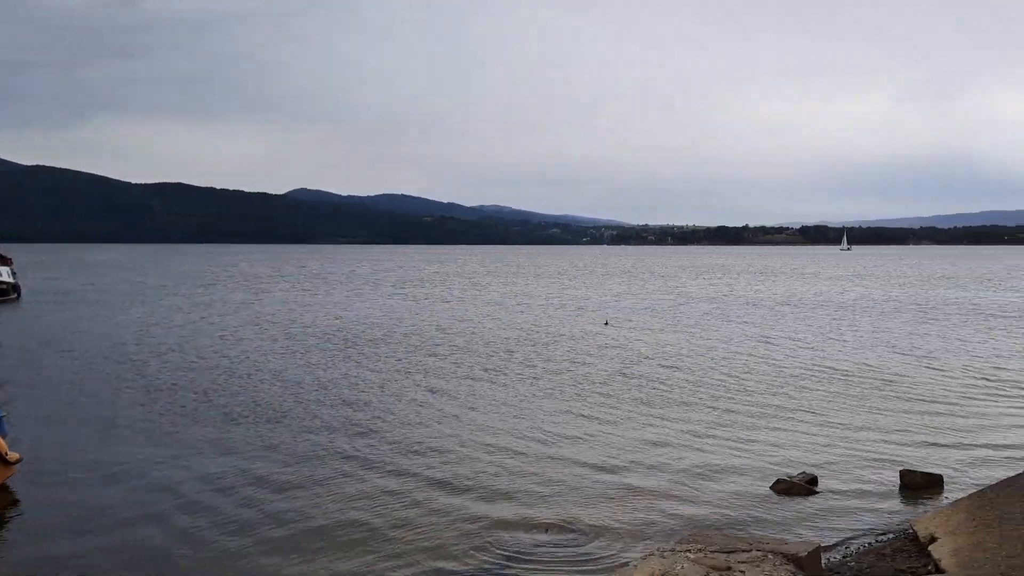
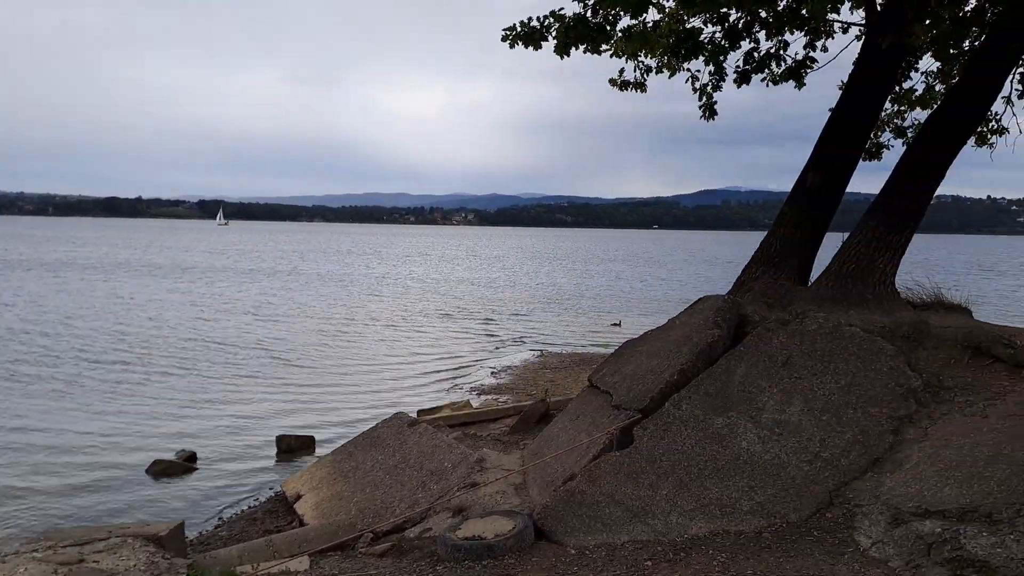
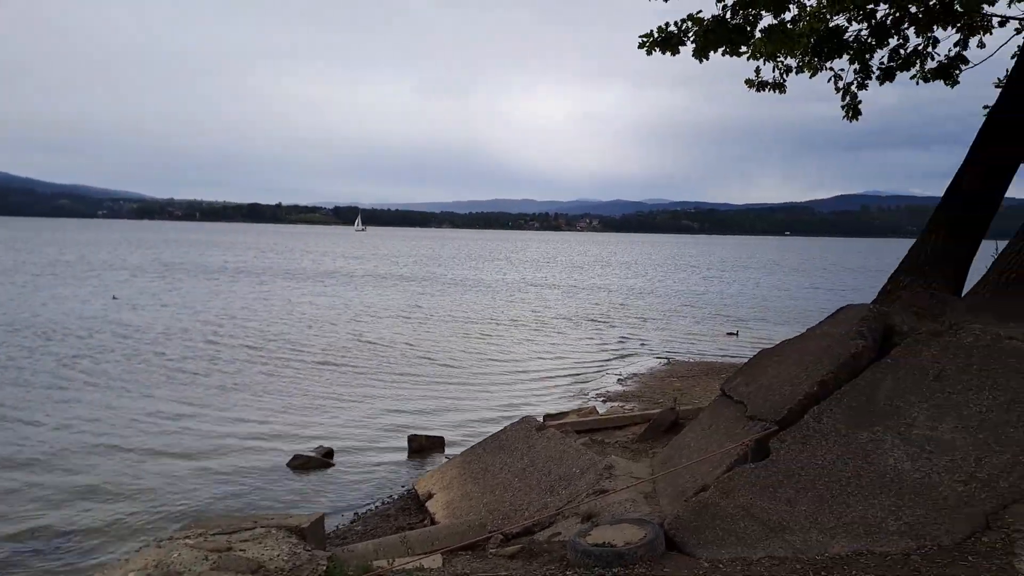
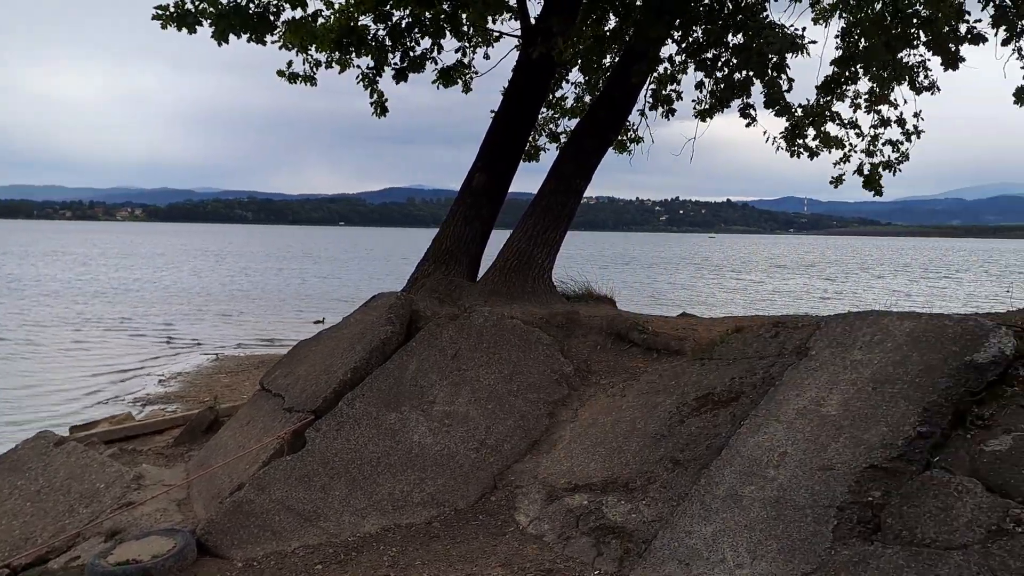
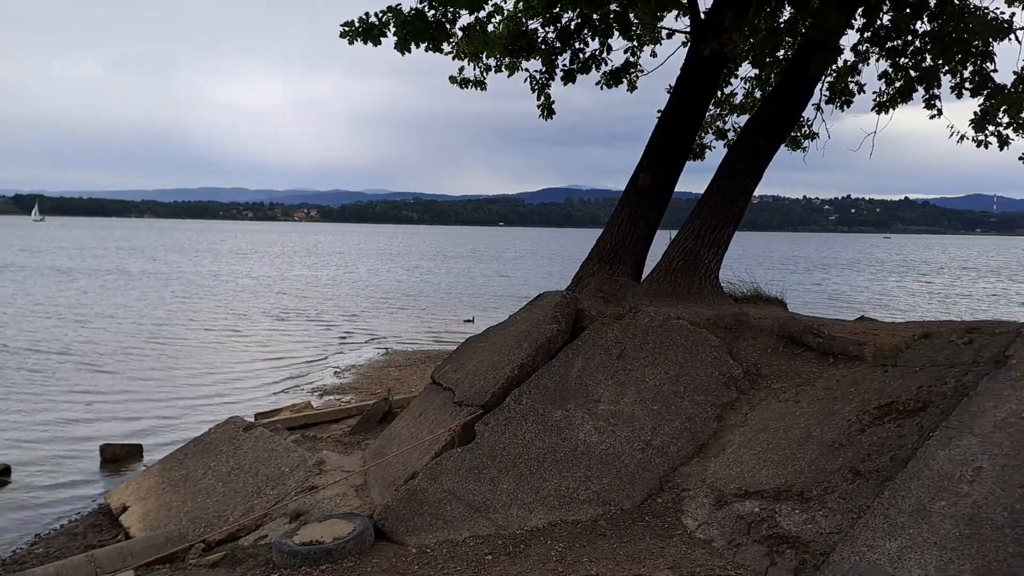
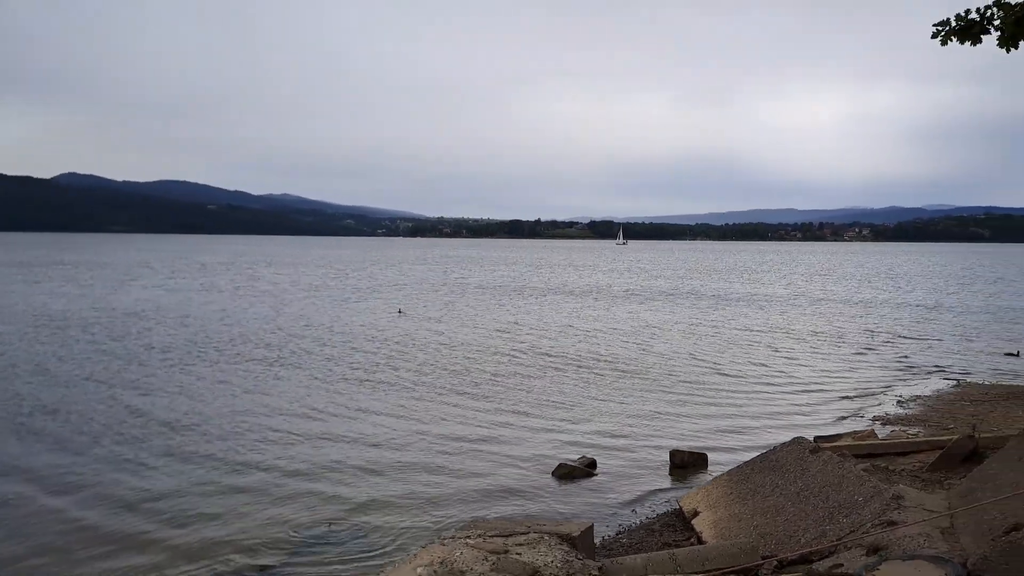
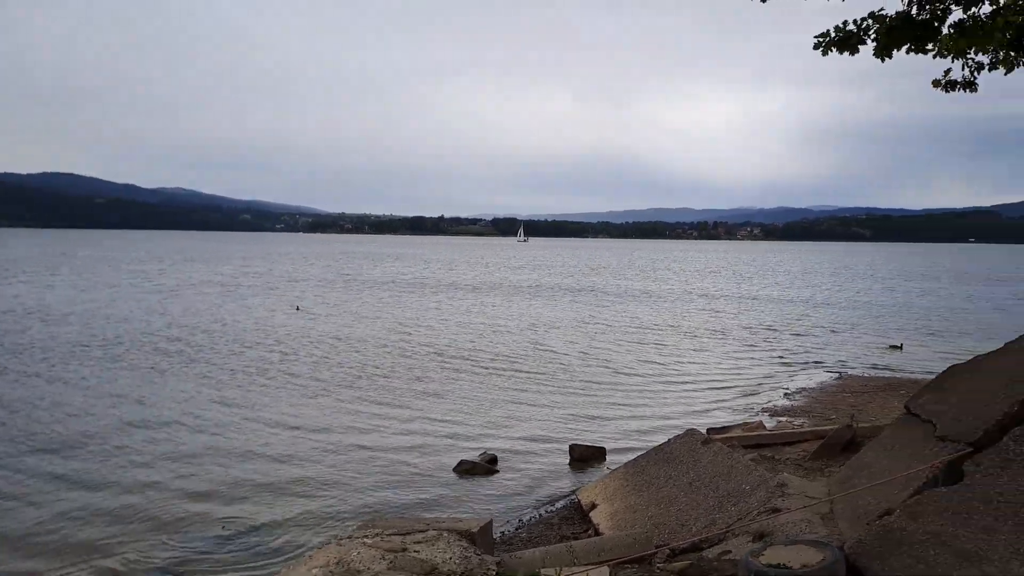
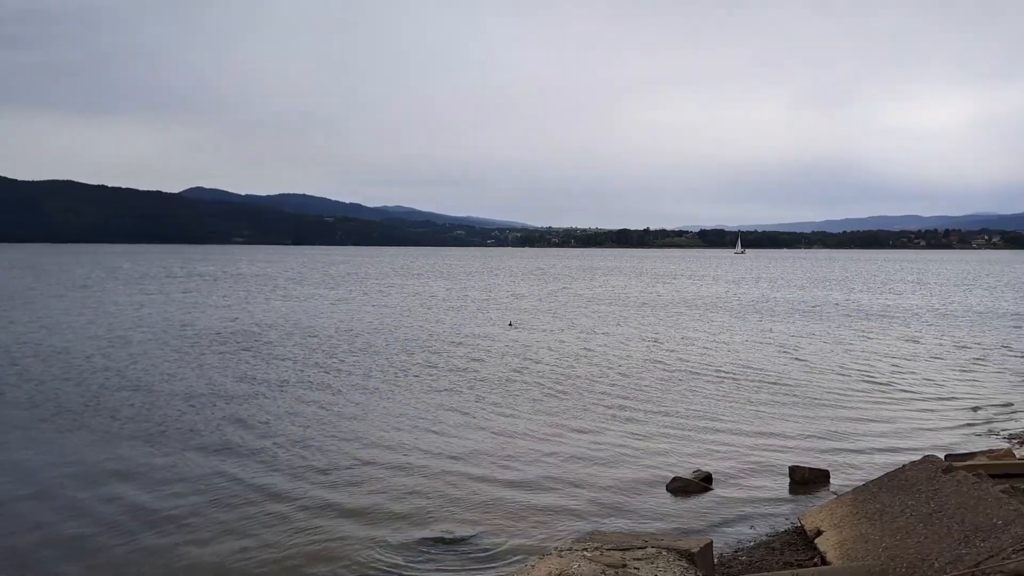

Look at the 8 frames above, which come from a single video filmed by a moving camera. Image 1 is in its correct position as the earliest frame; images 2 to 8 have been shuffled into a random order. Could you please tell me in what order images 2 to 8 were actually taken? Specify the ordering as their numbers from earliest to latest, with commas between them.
8, 6, 7, 3, 2, 5, 4
